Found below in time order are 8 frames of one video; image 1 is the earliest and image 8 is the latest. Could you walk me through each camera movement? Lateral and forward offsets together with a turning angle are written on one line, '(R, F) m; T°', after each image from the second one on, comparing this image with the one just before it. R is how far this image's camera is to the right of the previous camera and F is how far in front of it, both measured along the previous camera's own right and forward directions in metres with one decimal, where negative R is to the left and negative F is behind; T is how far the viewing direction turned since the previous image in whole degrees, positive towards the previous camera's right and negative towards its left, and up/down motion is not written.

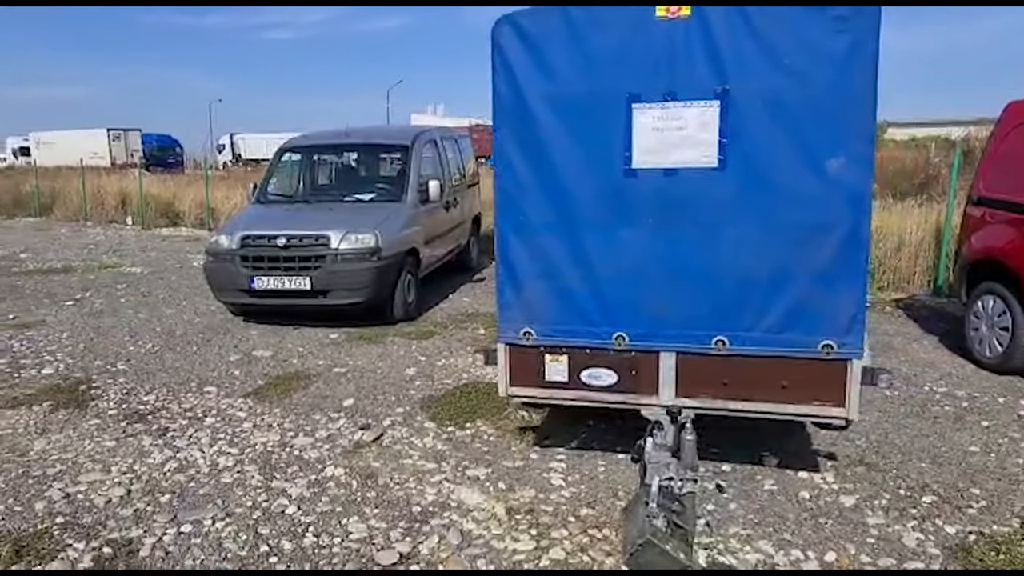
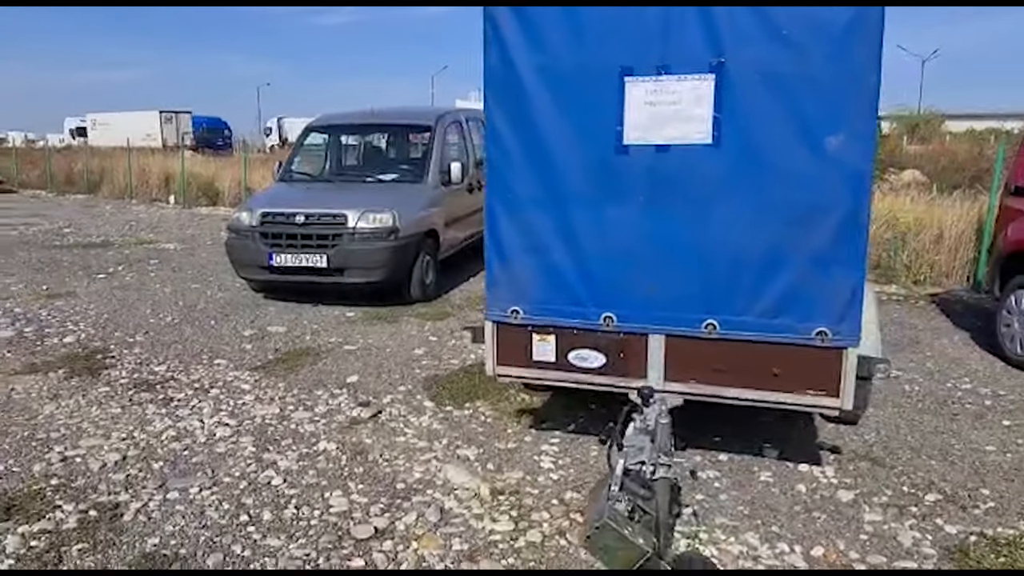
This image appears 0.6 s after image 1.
(+0.3, +0.1) m; -3°
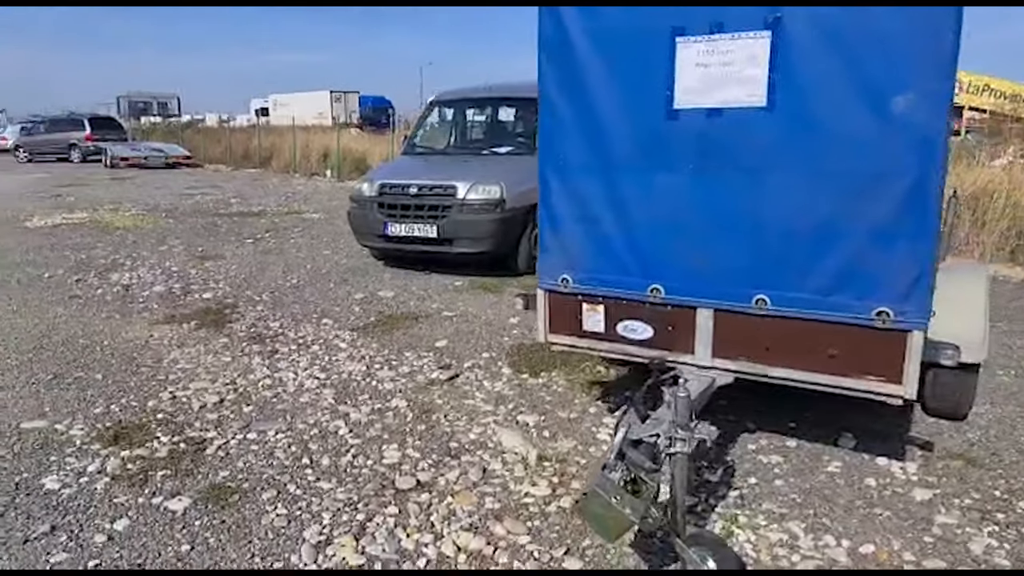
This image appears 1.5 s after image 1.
(+0.5, 0.0) m; -12°
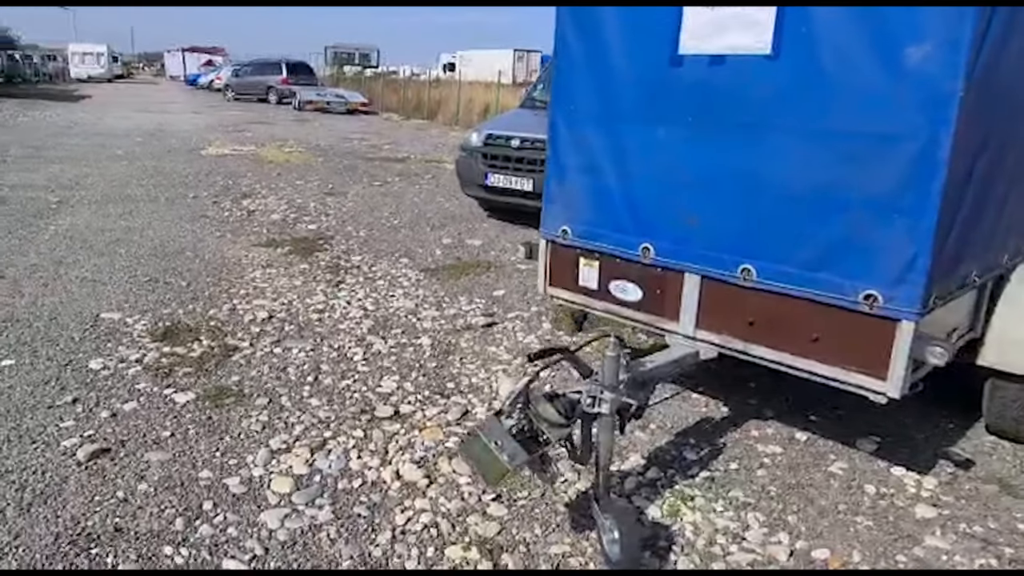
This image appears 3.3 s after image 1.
(+0.8, +0.1) m; -13°
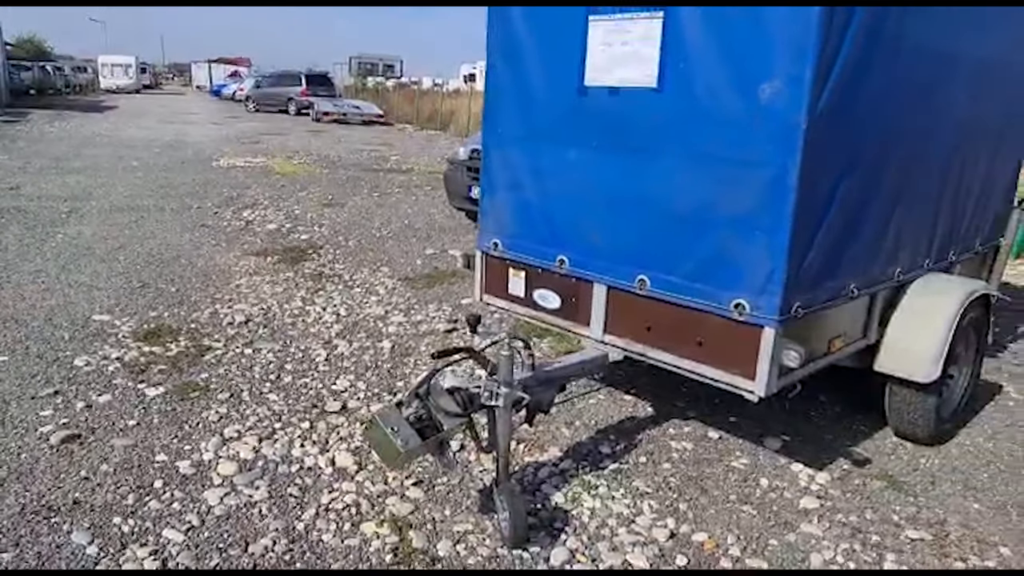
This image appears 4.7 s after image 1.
(+0.4, -0.3) m; -2°
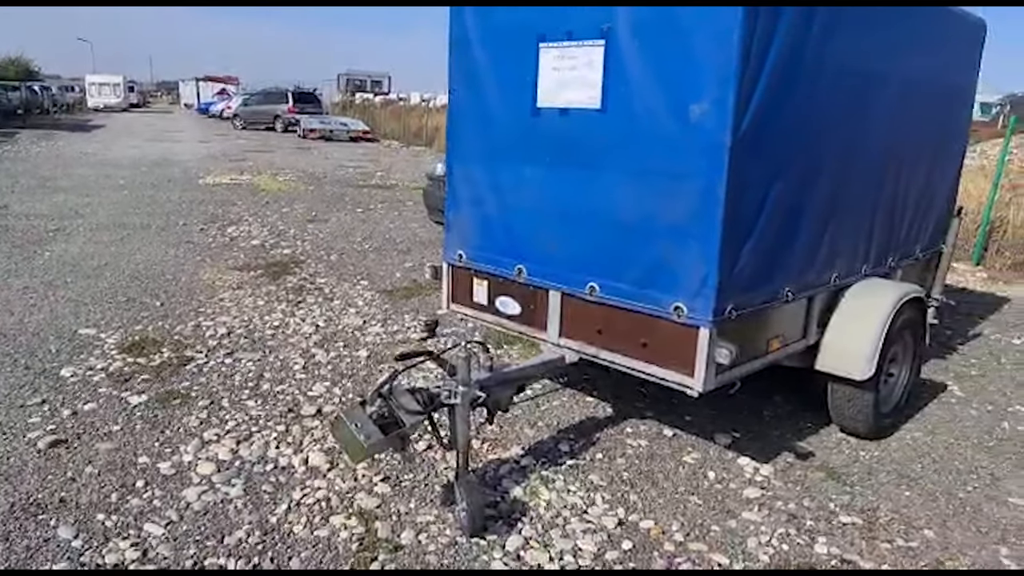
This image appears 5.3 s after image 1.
(+0.1, -0.2) m; +1°
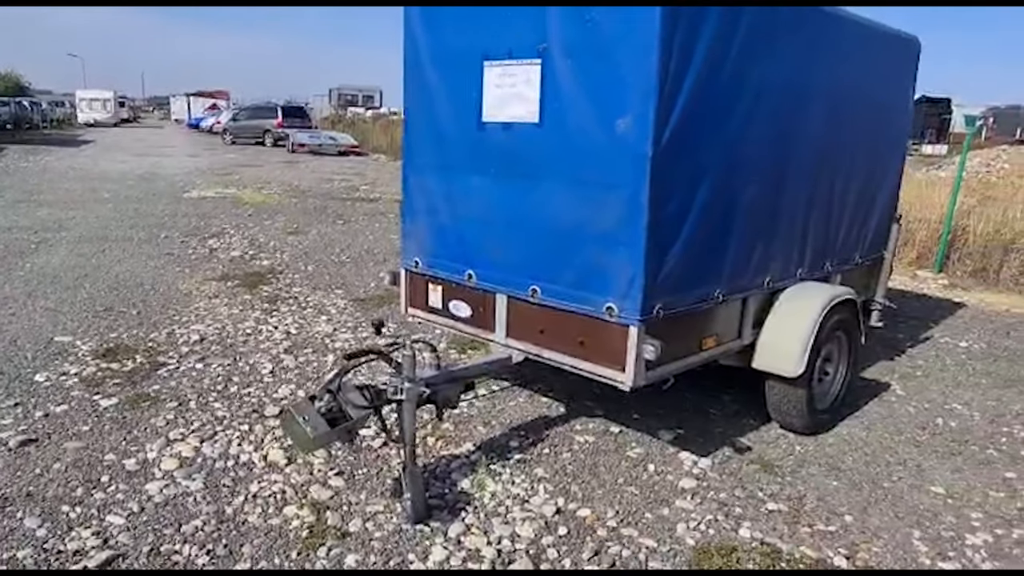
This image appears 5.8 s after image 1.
(+0.2, -0.2) m; +1°
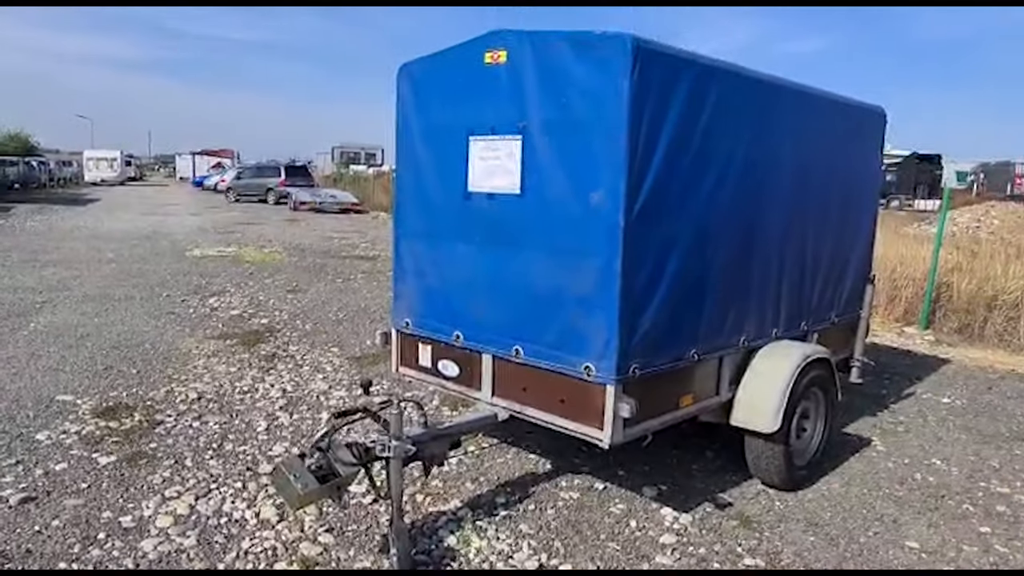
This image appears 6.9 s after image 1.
(+0.1, -0.2) m; 0°
